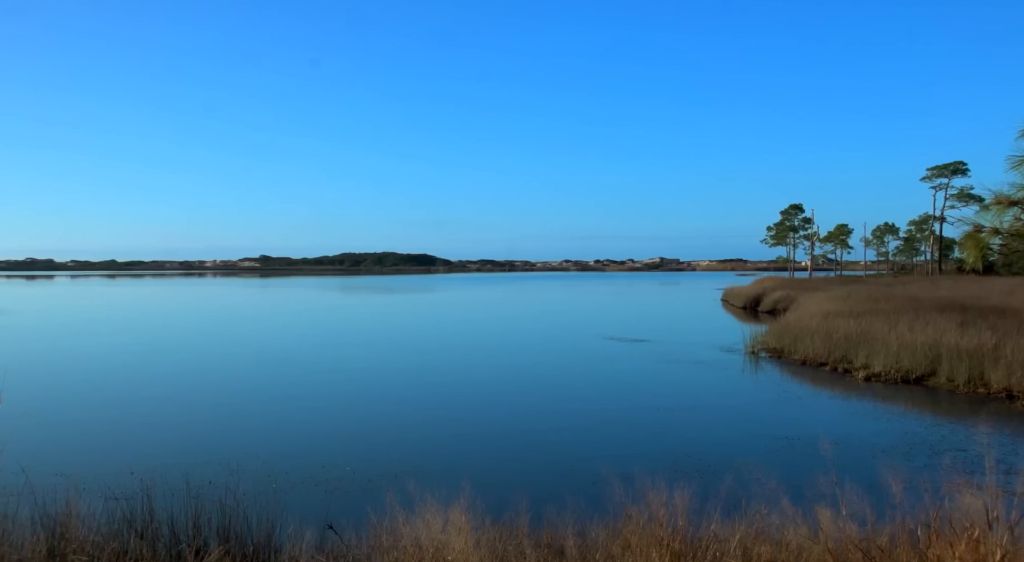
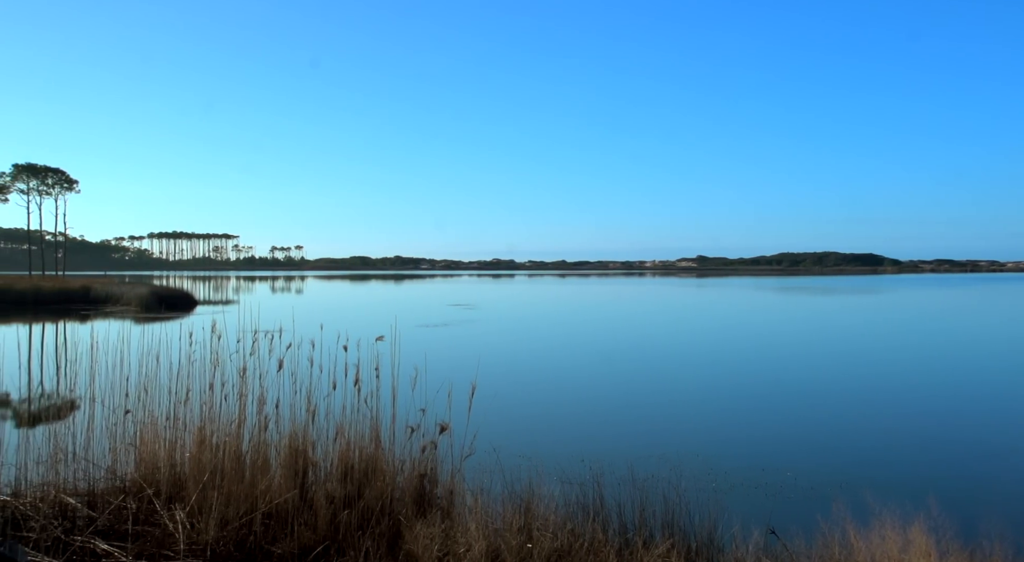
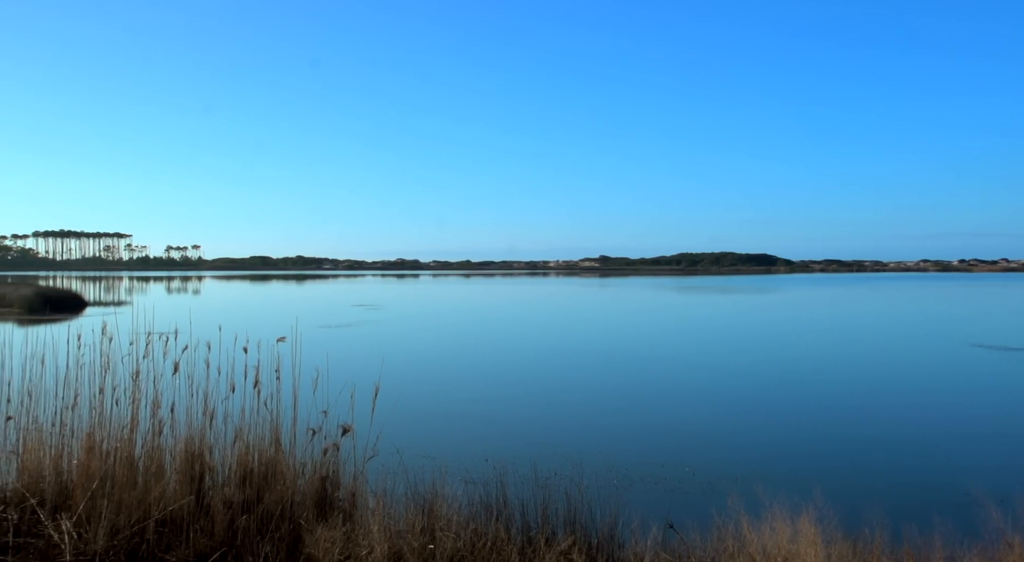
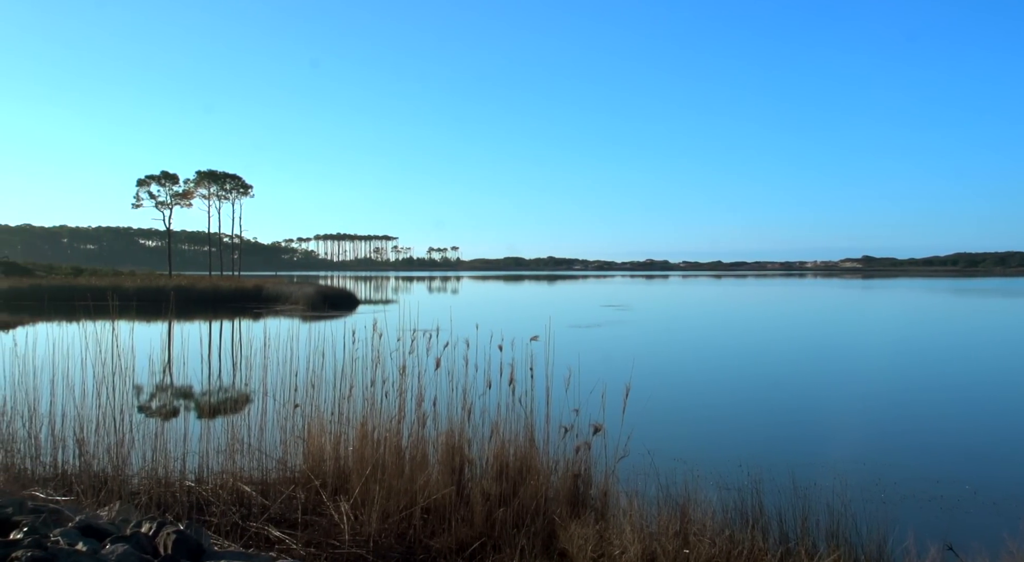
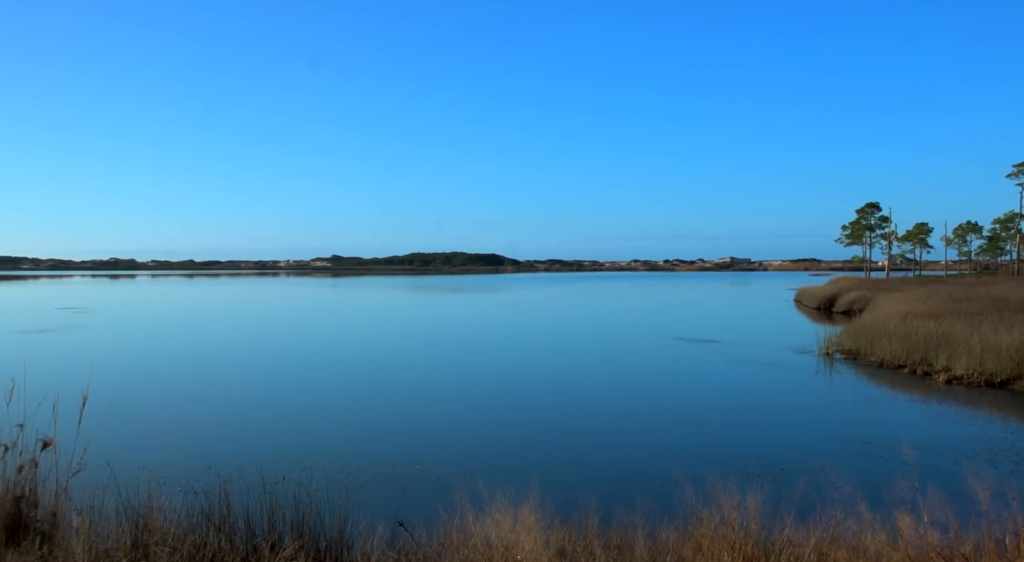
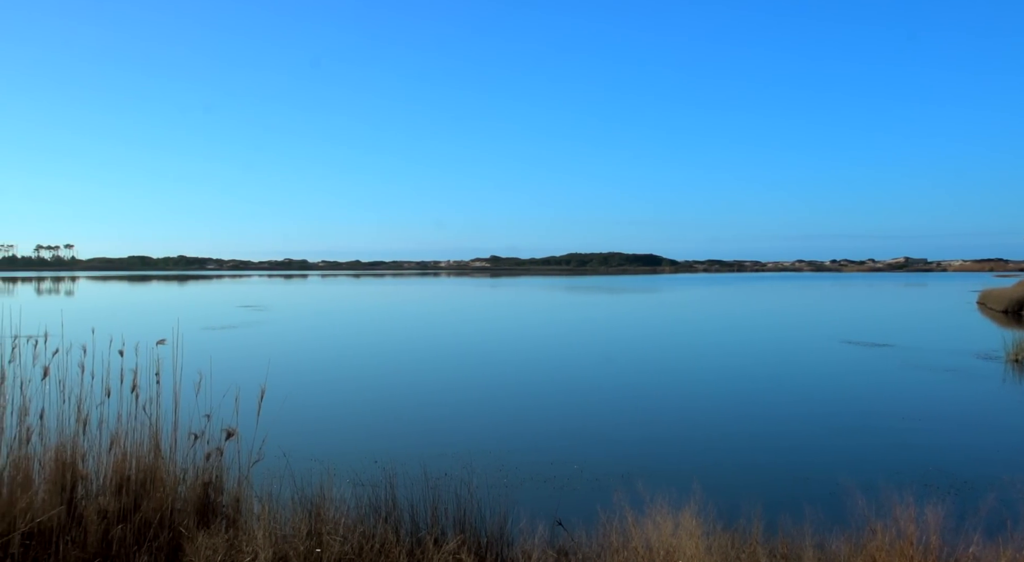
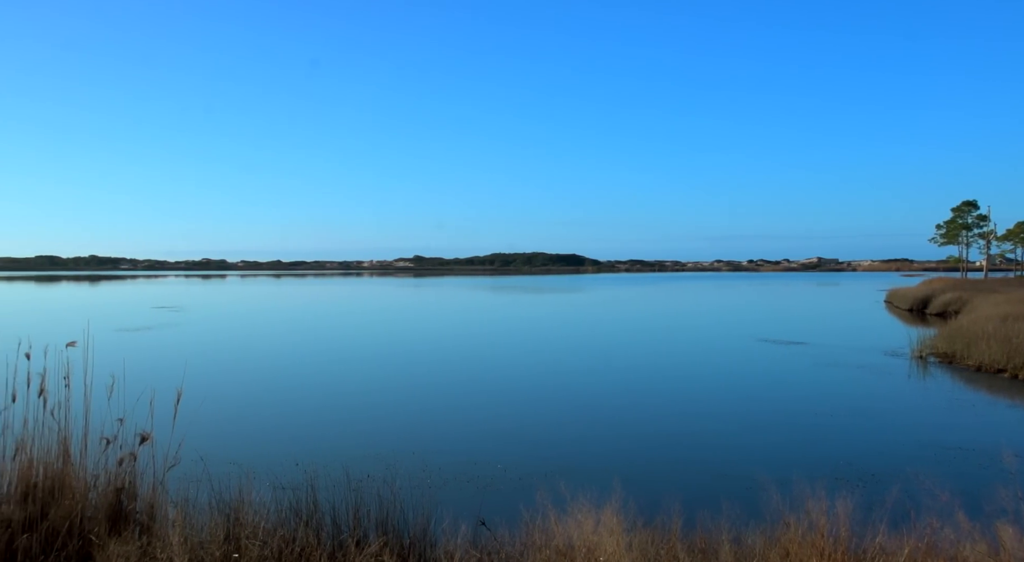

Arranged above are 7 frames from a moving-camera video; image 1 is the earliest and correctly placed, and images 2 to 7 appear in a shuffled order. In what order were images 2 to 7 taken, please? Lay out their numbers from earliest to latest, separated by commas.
5, 7, 6, 3, 2, 4
